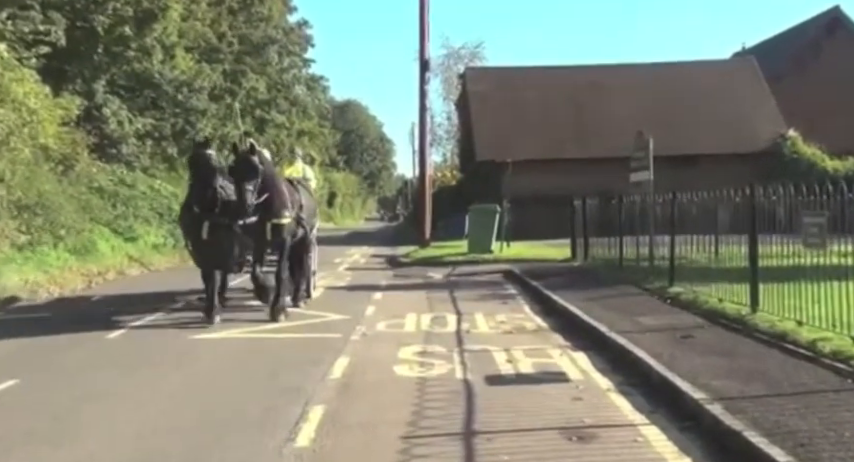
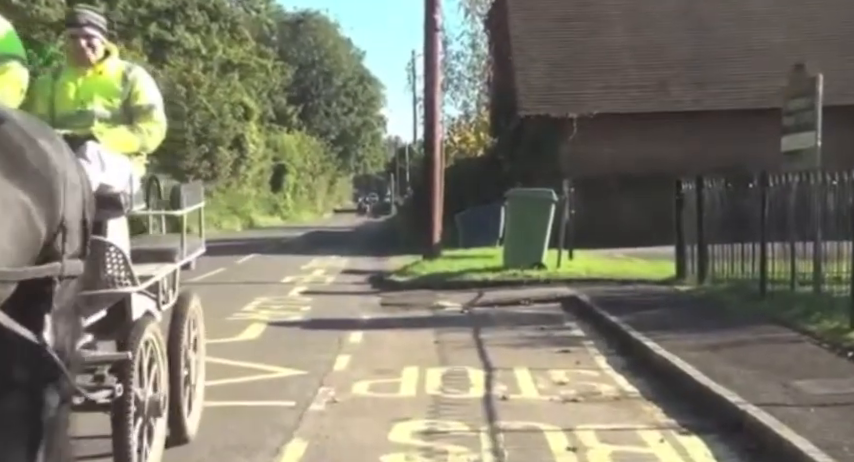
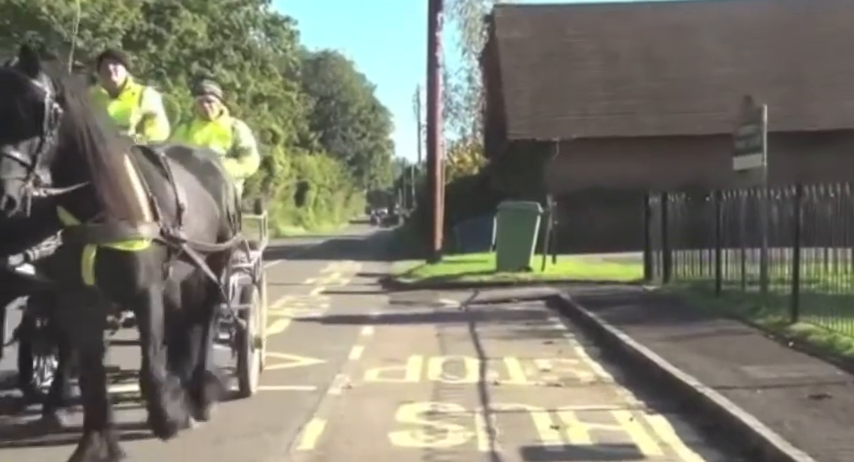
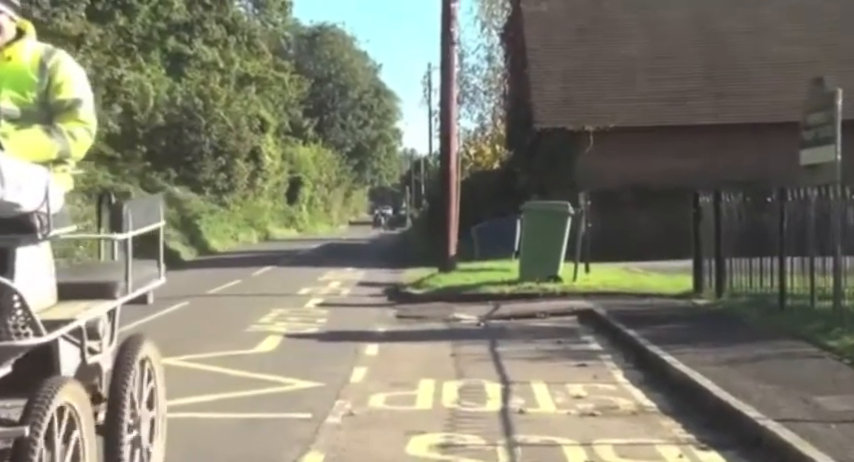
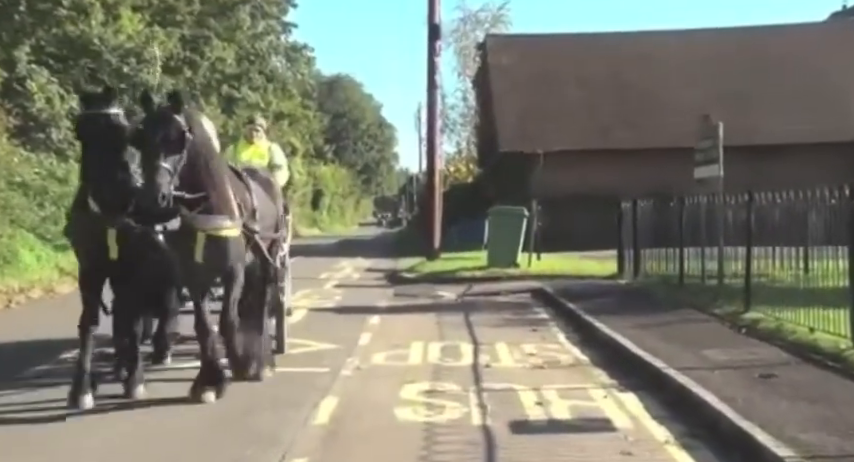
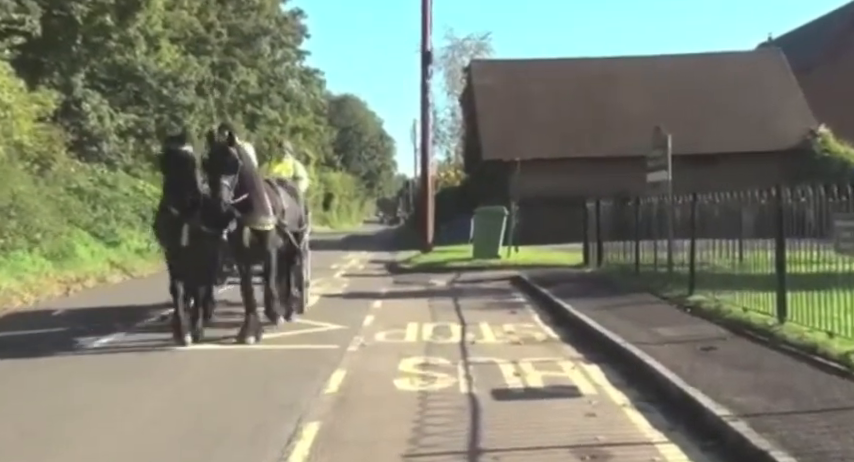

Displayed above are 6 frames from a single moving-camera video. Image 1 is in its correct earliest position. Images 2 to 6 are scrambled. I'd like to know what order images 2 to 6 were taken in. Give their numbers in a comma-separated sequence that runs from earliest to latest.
6, 5, 3, 2, 4
